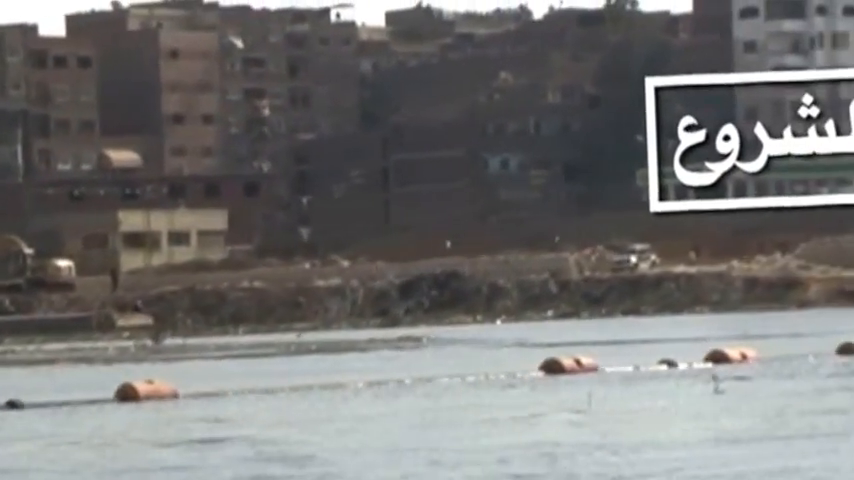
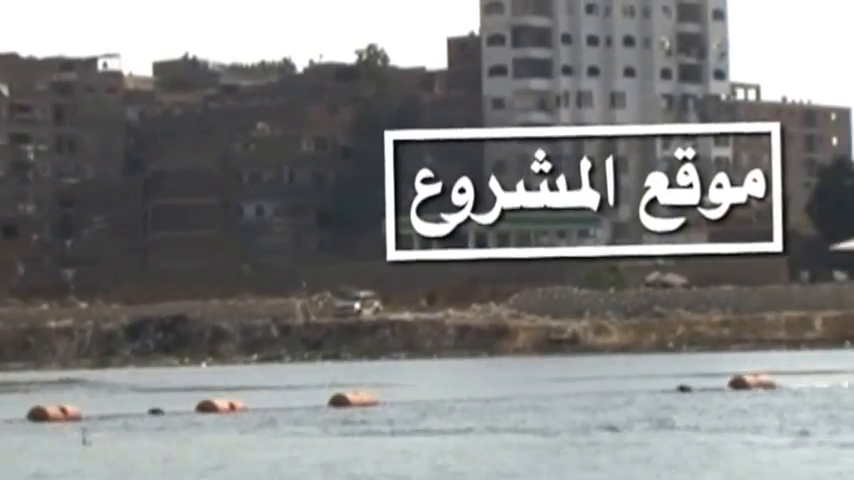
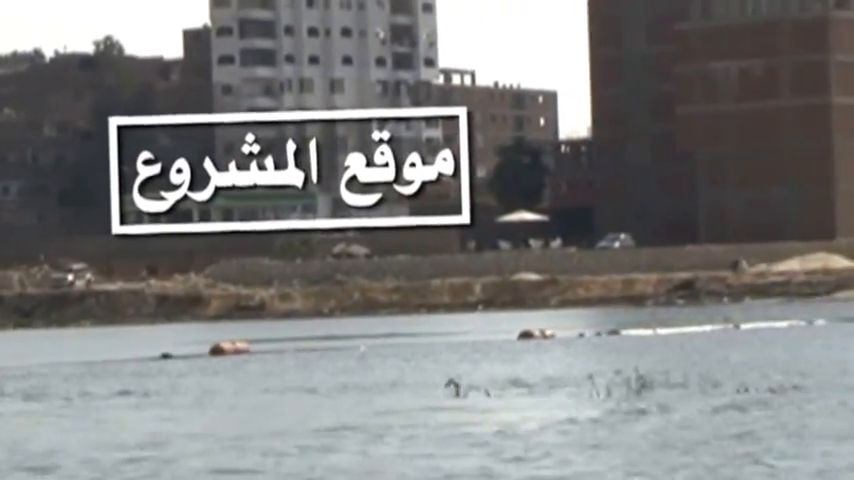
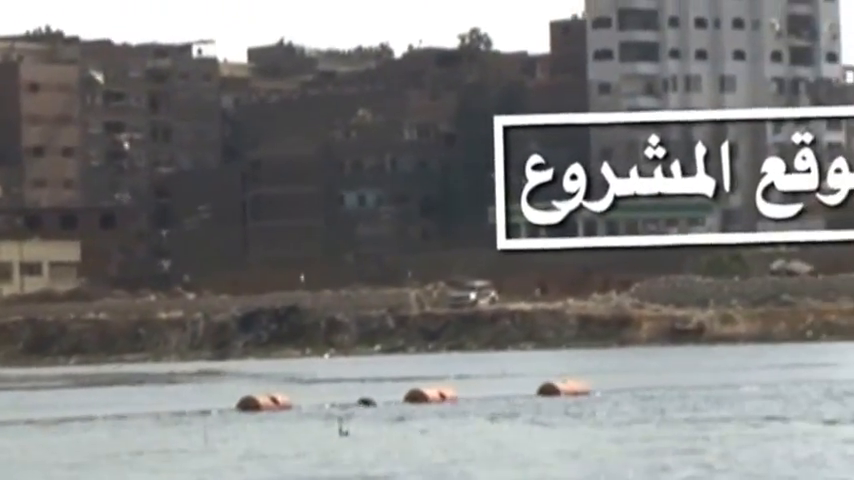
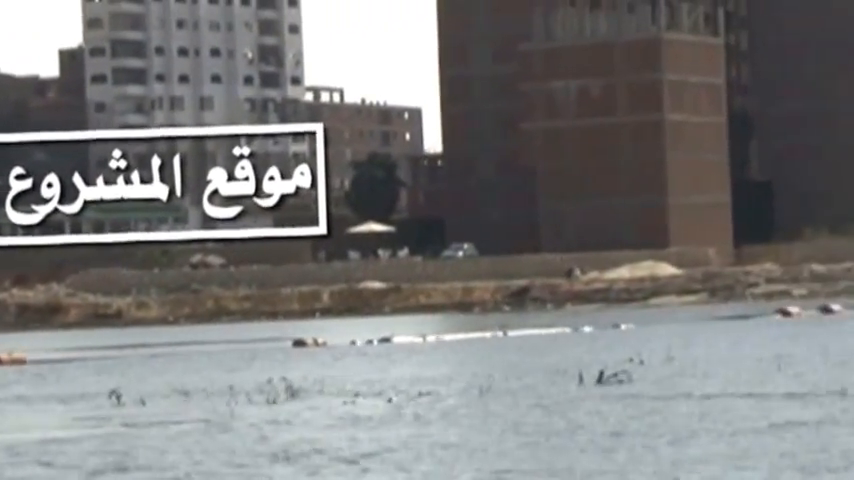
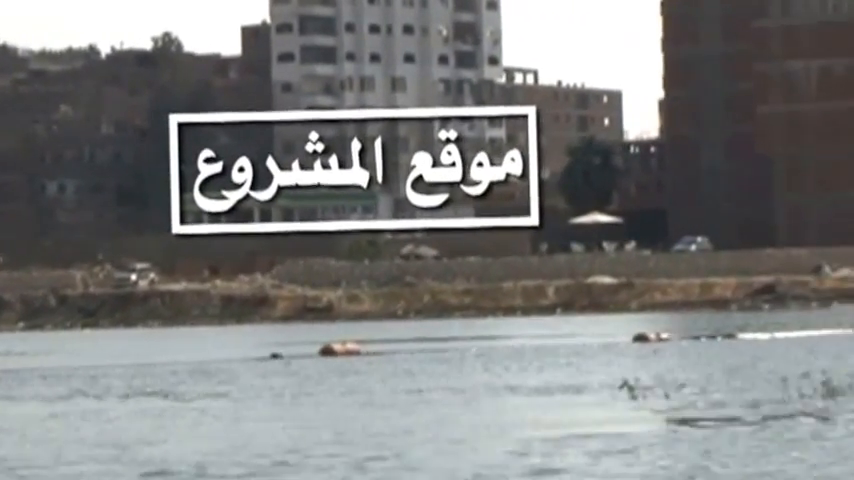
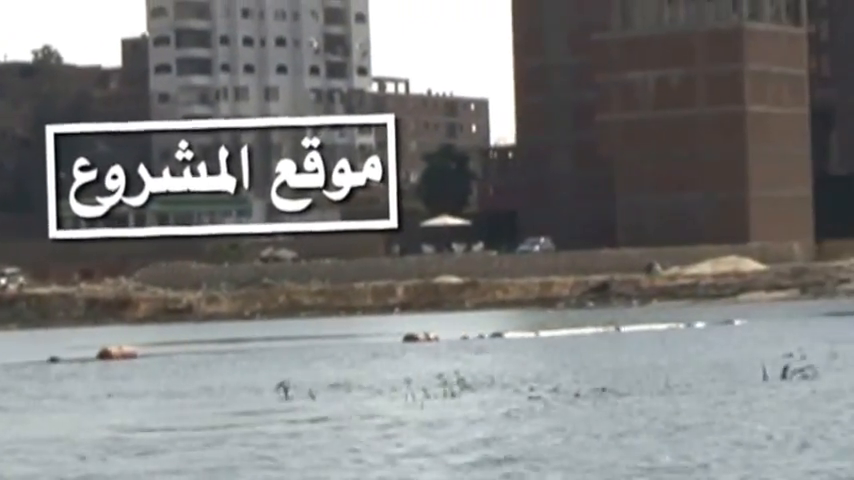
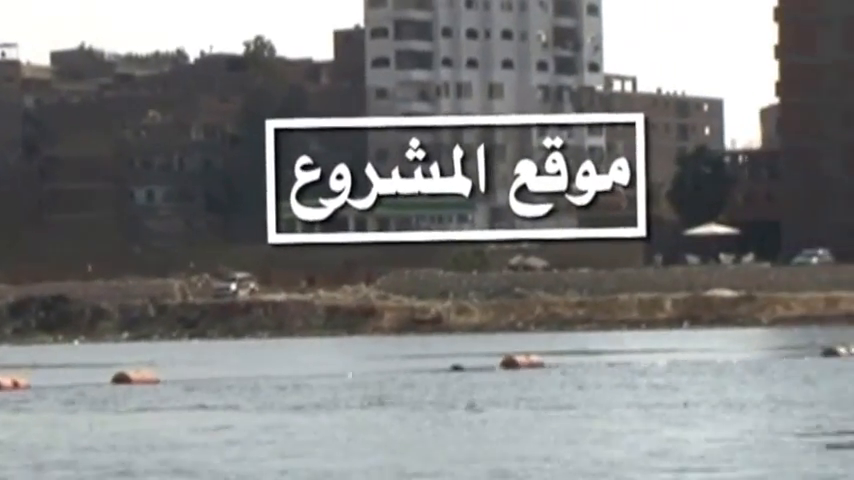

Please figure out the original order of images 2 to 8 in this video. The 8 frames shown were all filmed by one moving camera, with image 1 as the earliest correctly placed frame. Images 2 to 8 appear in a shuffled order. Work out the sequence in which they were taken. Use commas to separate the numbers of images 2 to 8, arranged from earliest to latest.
4, 2, 8, 6, 3, 7, 5
